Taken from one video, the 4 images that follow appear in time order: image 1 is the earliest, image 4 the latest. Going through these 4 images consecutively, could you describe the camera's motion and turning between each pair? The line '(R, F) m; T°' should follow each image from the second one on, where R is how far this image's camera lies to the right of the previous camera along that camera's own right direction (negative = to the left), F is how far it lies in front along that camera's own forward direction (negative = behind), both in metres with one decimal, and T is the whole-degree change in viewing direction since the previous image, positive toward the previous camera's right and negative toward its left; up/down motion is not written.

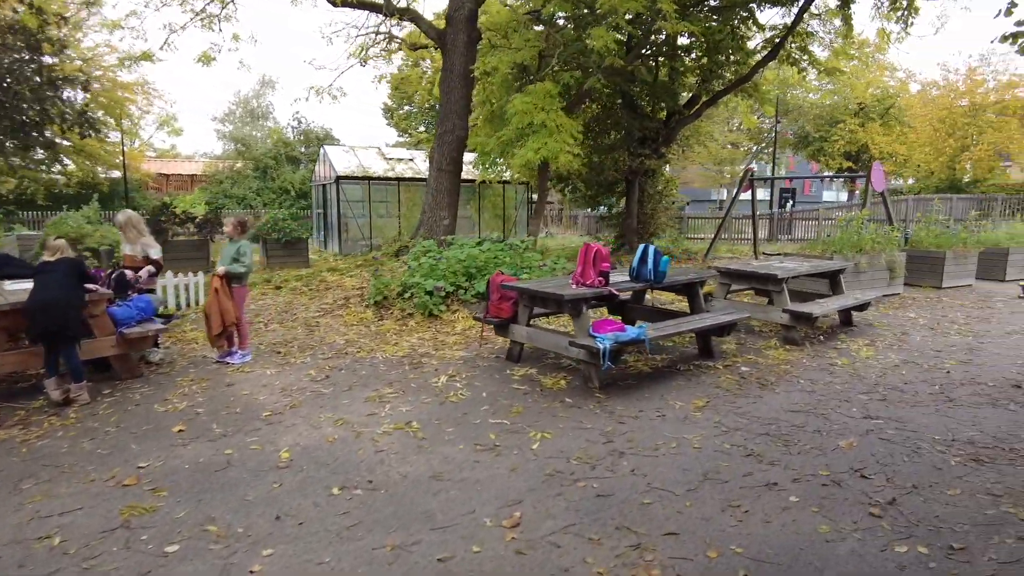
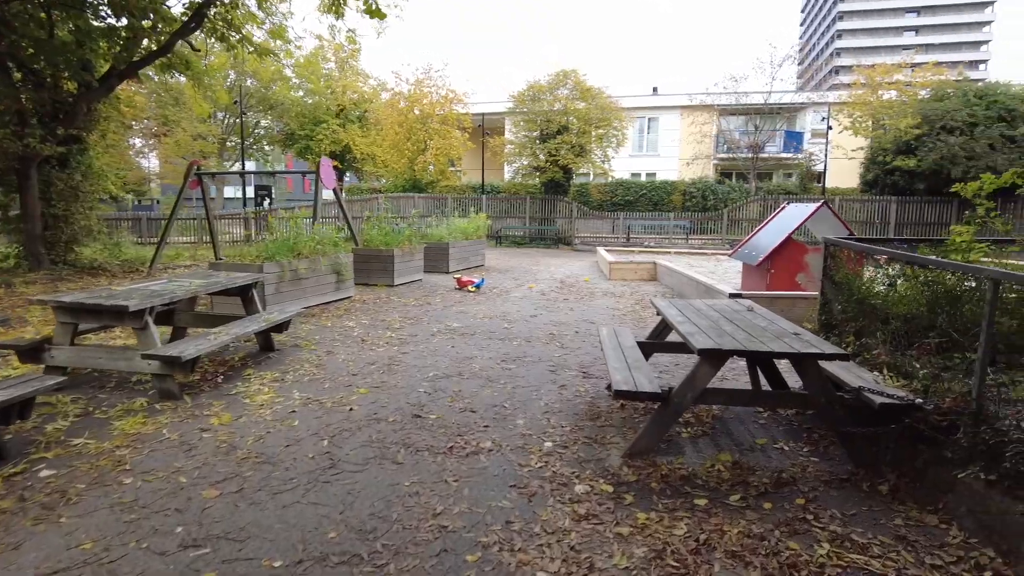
(+1.5, +1.2) m; +40°
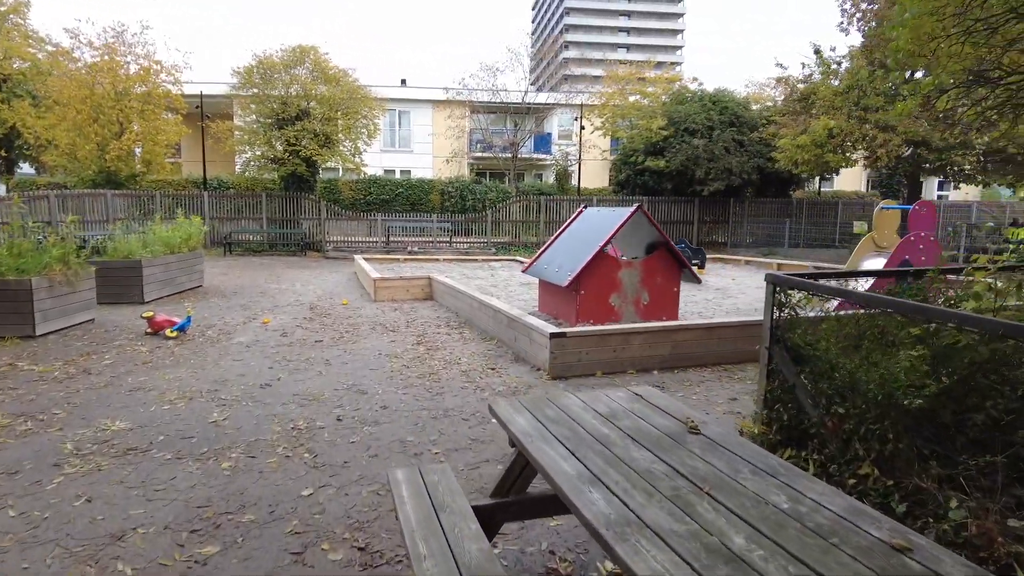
(+0.2, +2.5) m; +21°
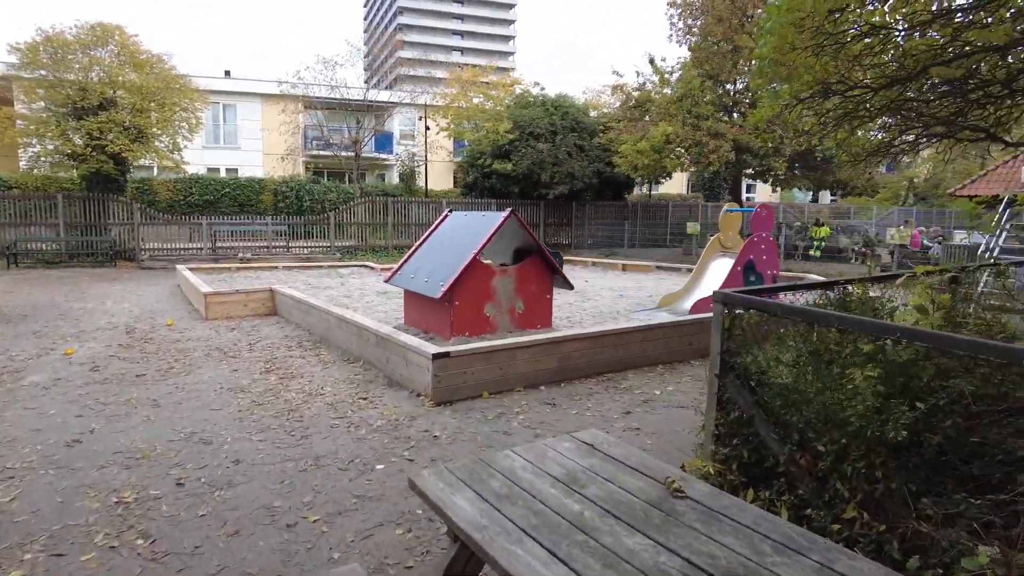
(-0.2, +0.6) m; +14°
